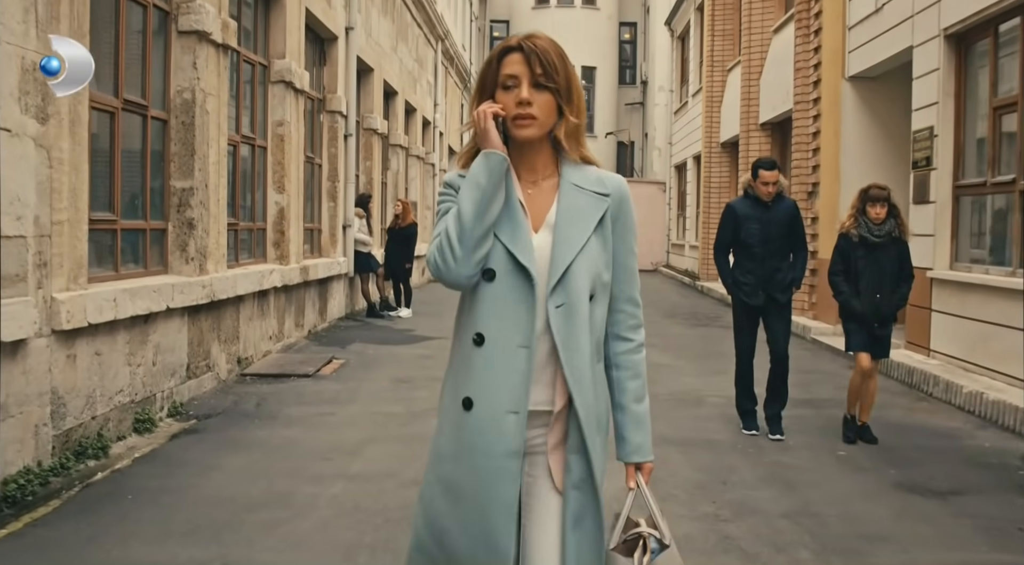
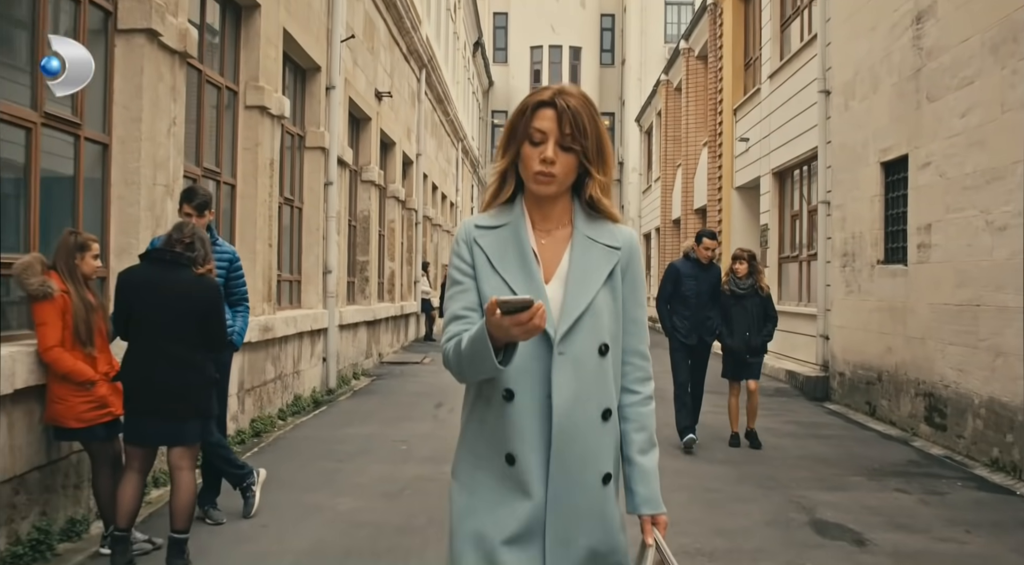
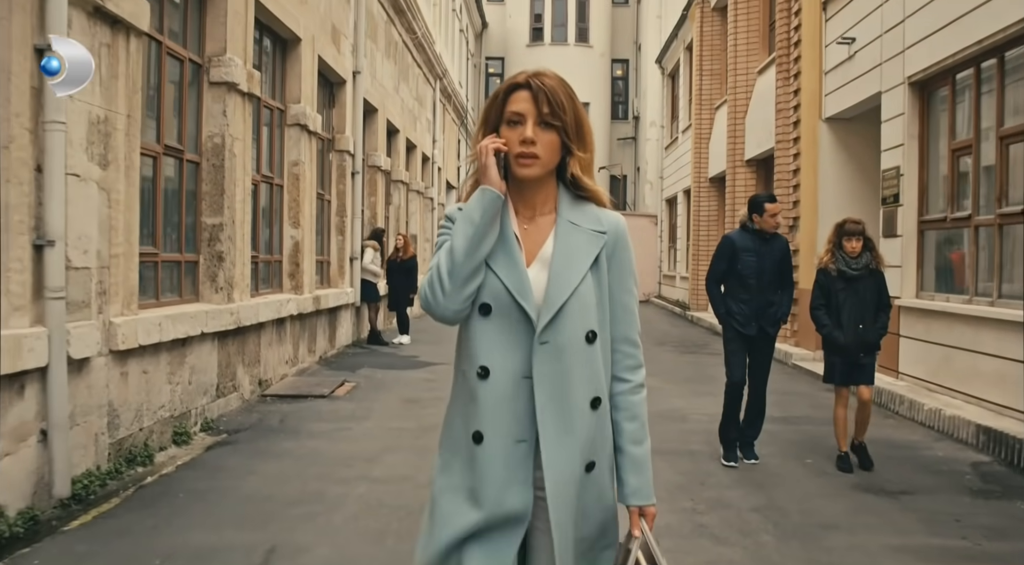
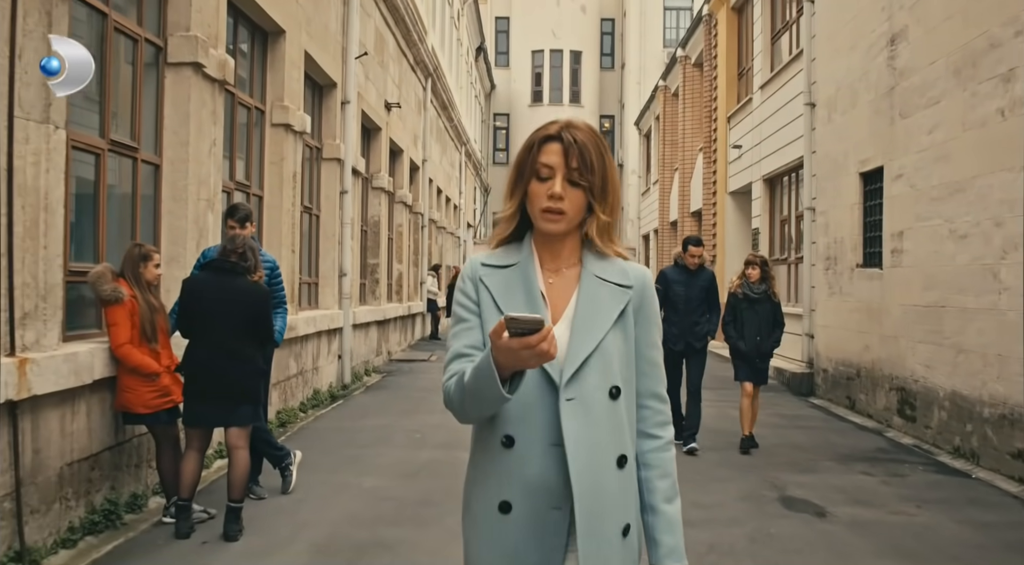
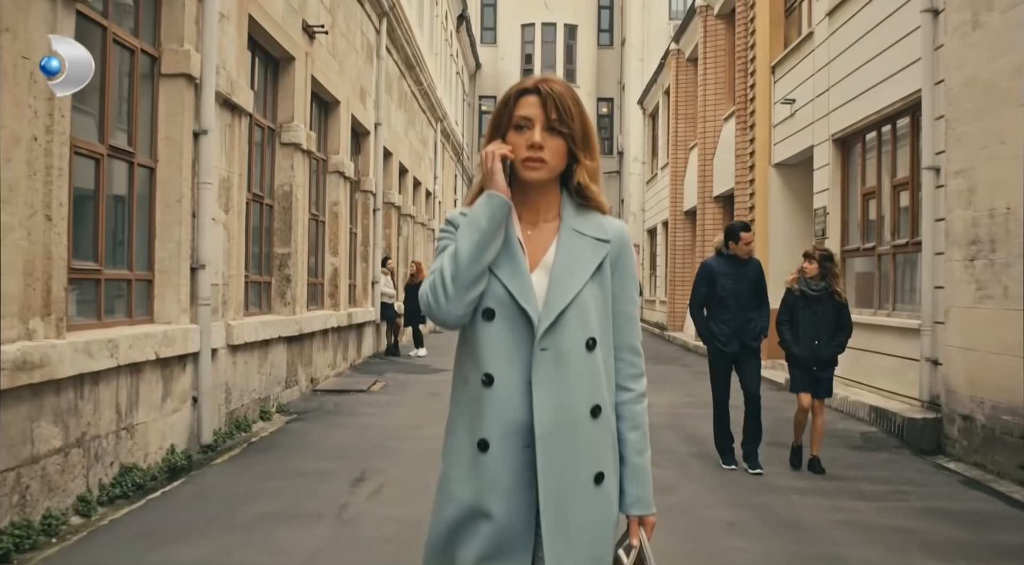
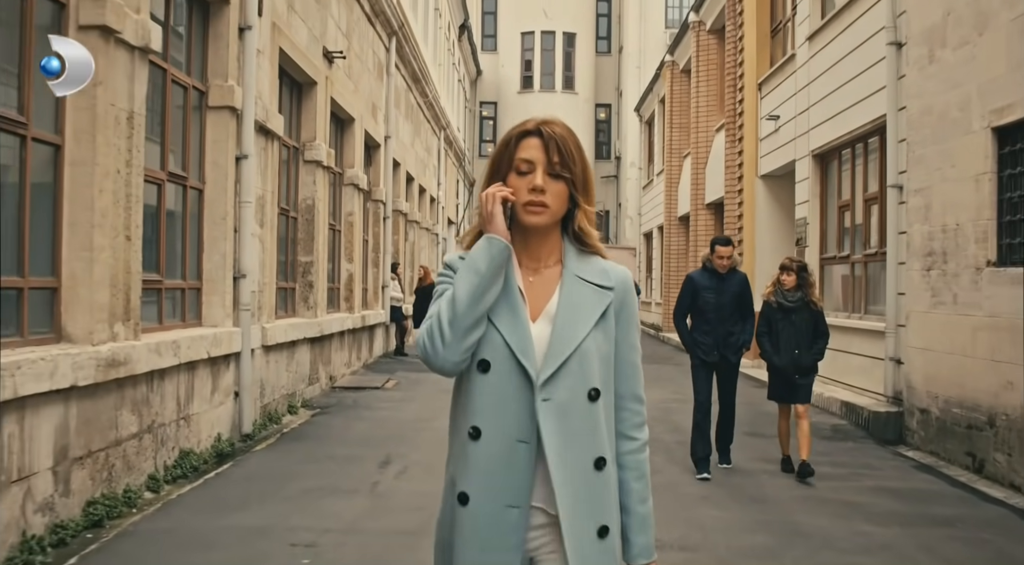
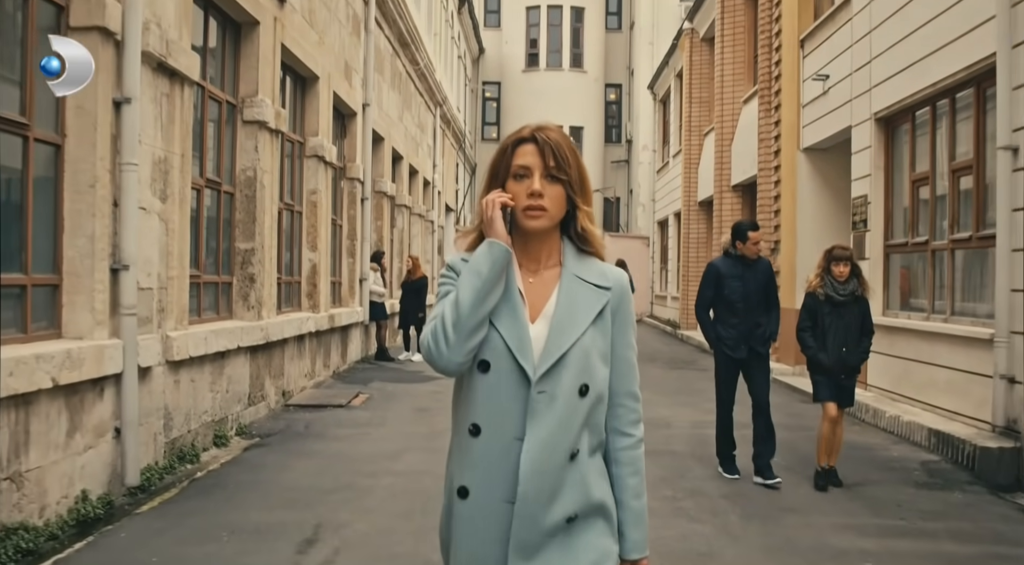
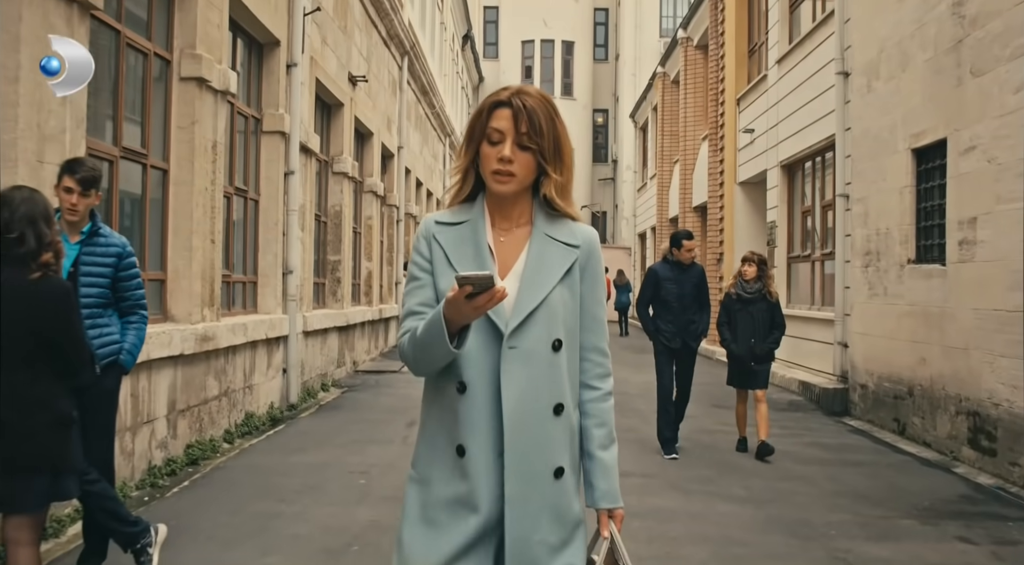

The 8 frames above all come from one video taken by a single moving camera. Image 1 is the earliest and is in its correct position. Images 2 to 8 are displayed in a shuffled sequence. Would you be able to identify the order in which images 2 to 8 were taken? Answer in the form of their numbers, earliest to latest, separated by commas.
3, 7, 5, 6, 8, 2, 4
